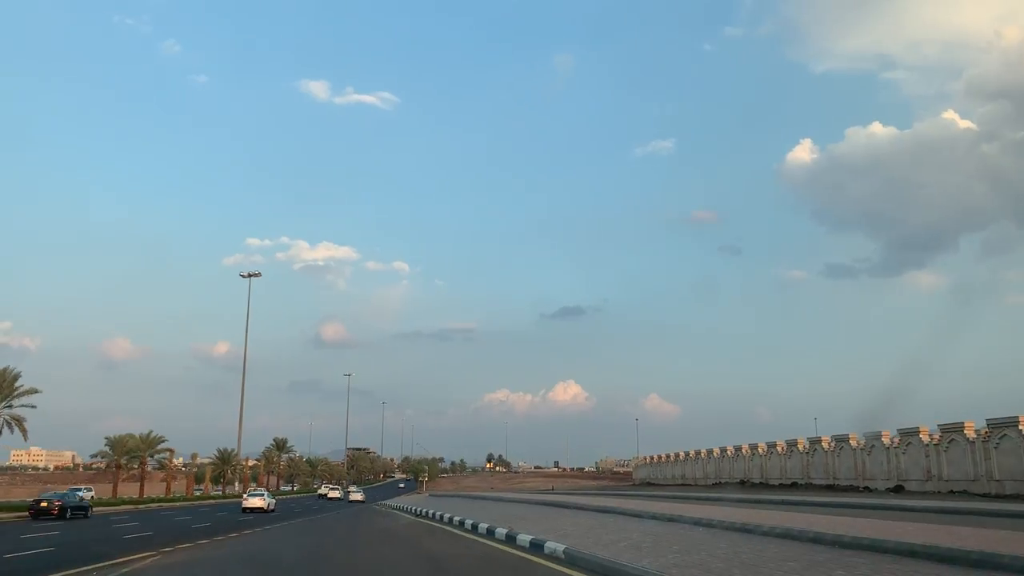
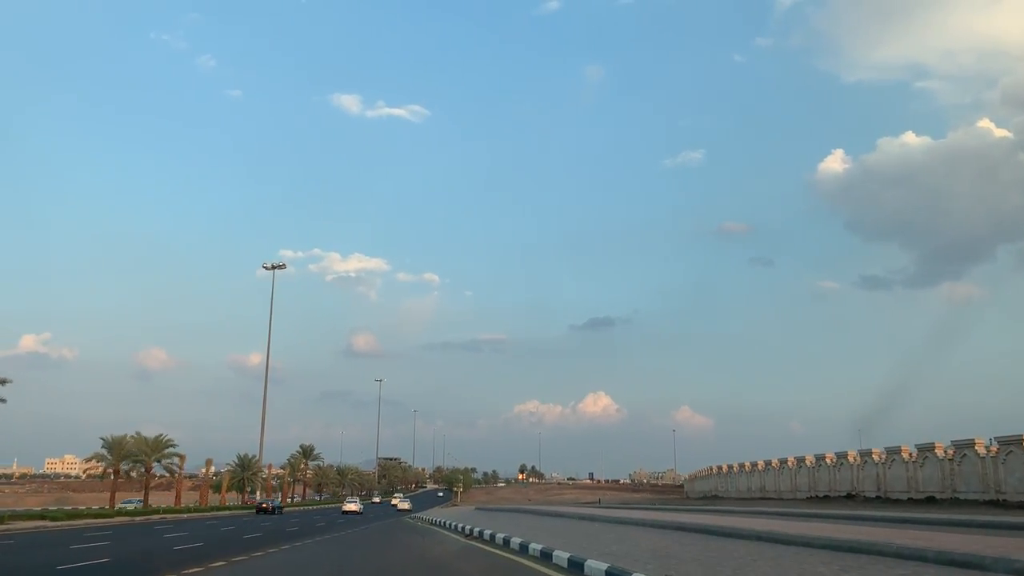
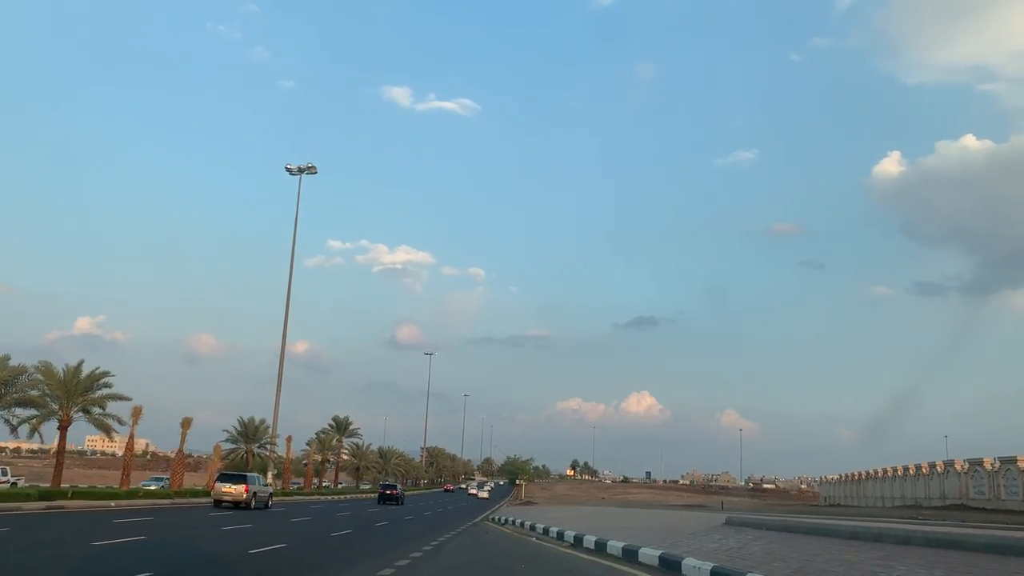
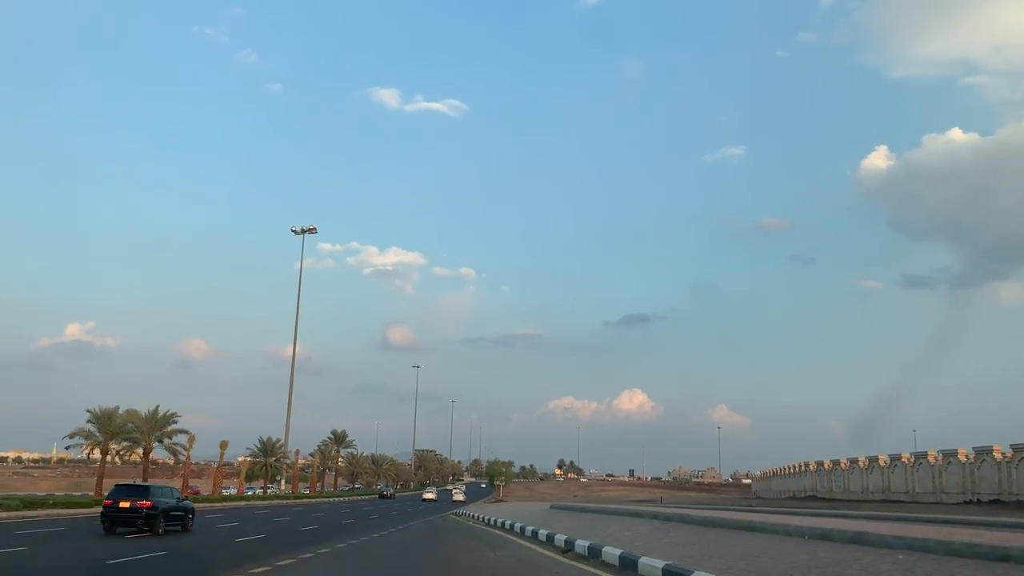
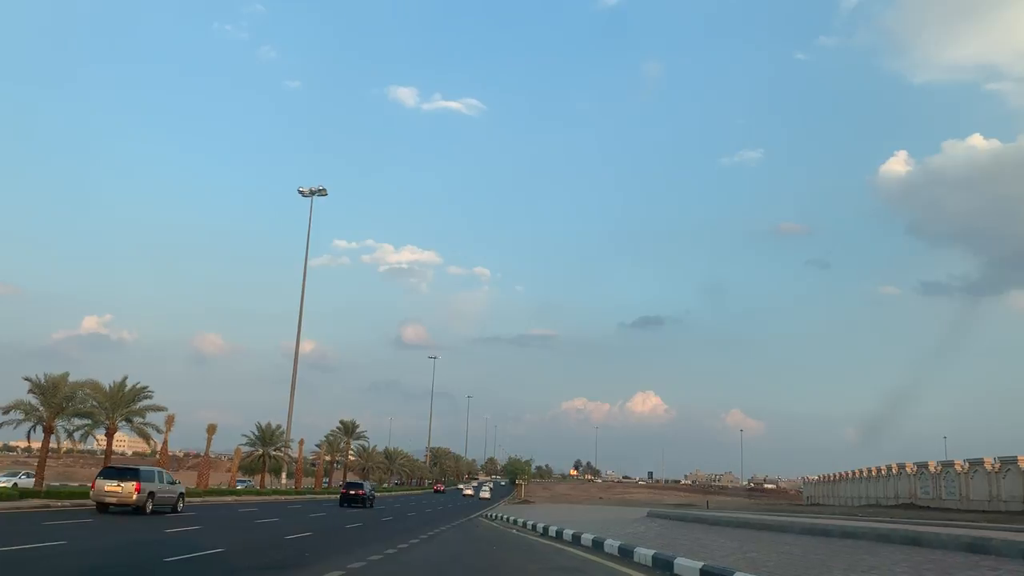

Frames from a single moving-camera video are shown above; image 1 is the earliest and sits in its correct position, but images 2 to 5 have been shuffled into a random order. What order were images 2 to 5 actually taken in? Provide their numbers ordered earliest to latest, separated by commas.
2, 4, 5, 3
